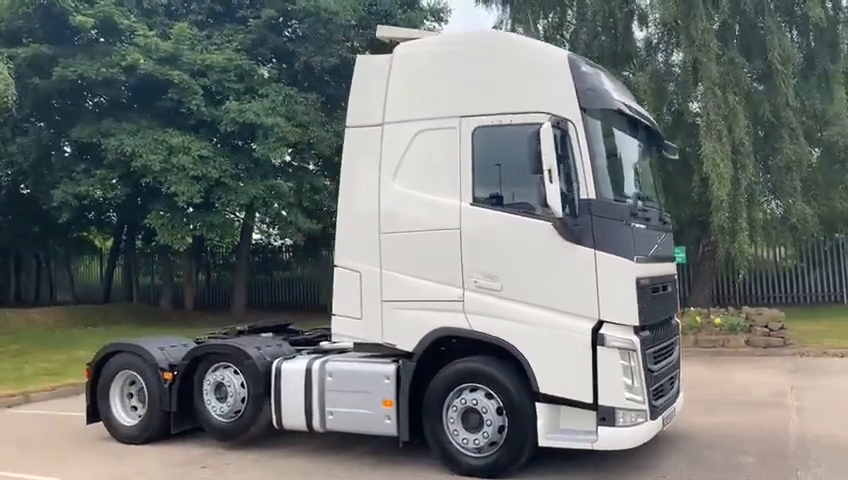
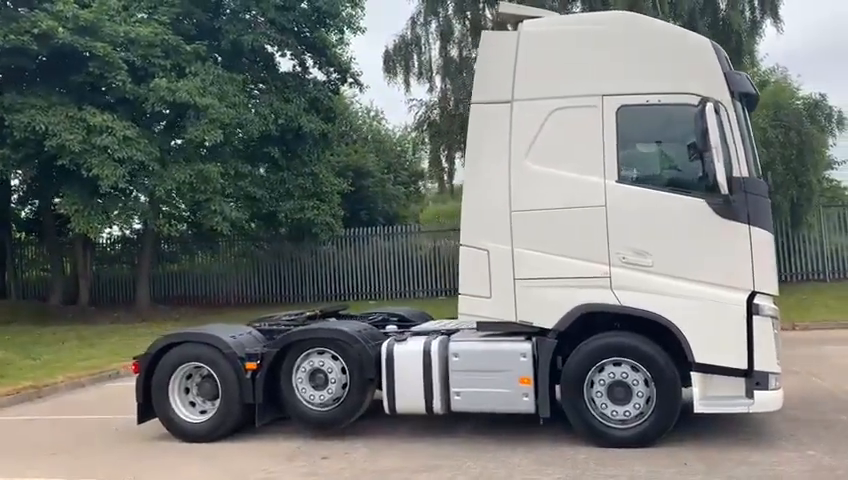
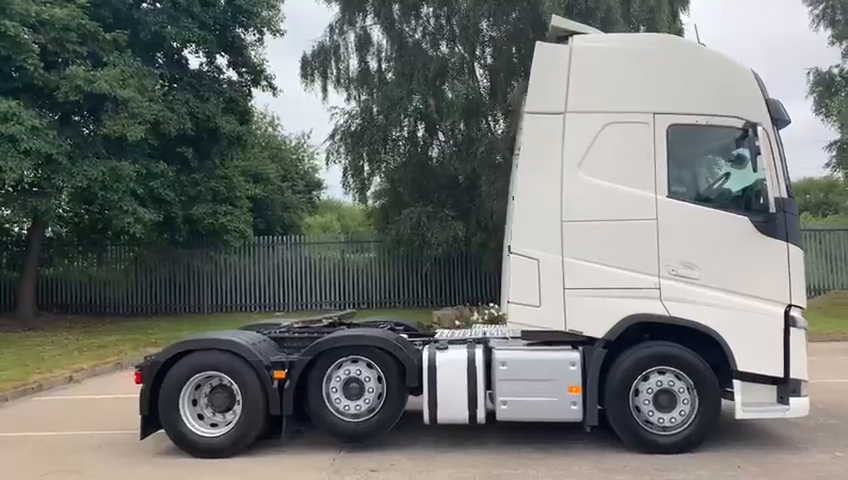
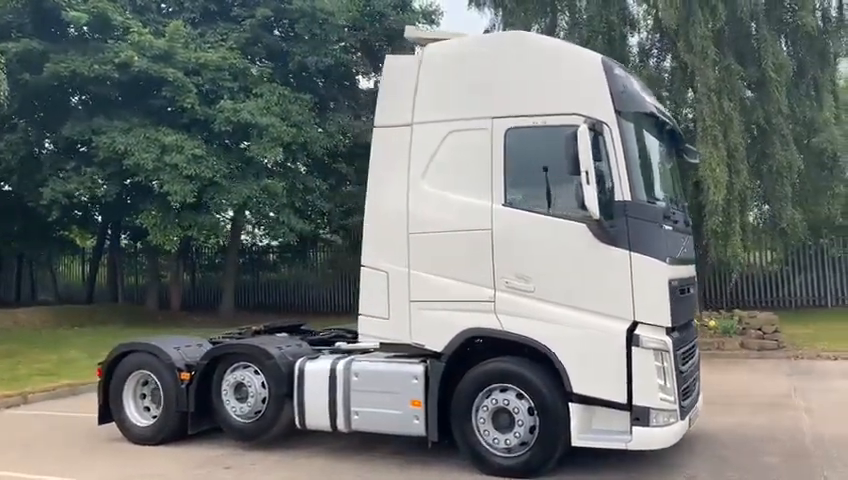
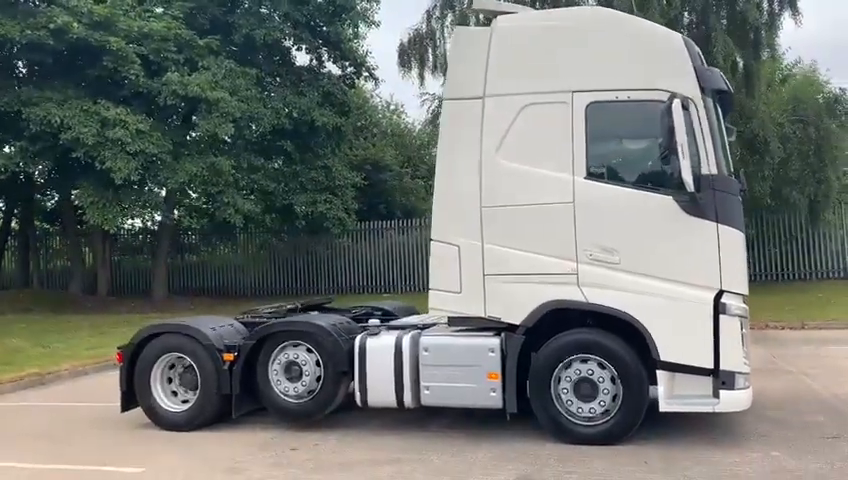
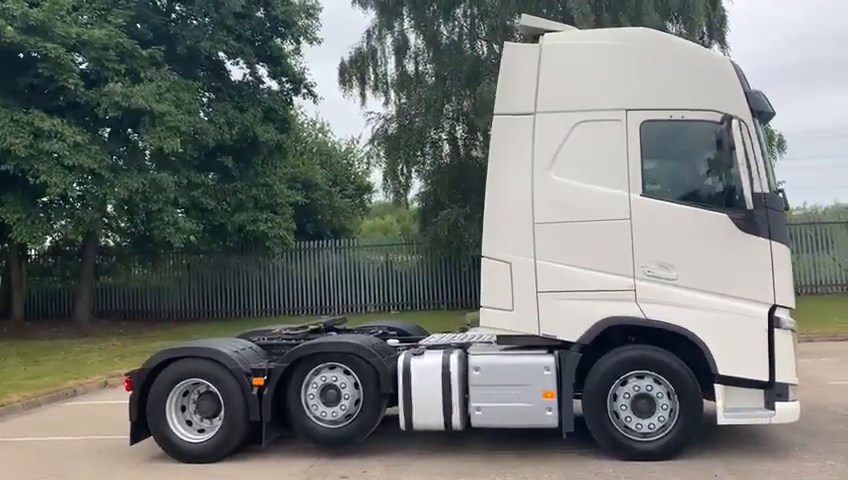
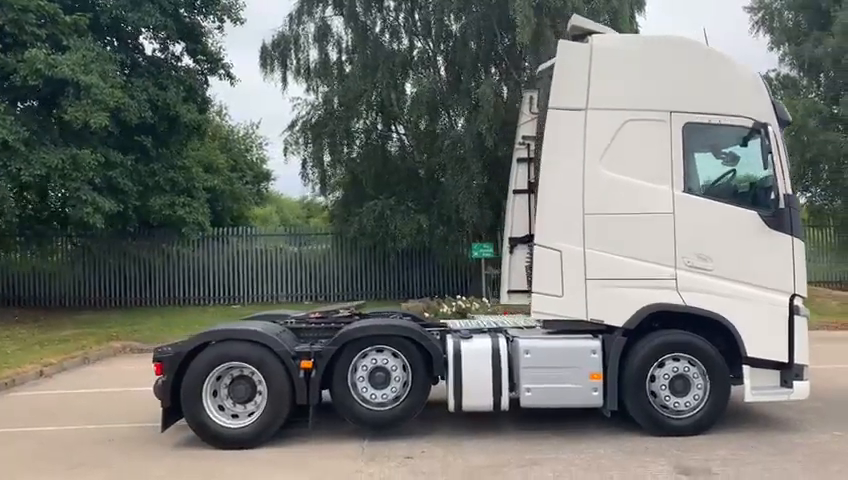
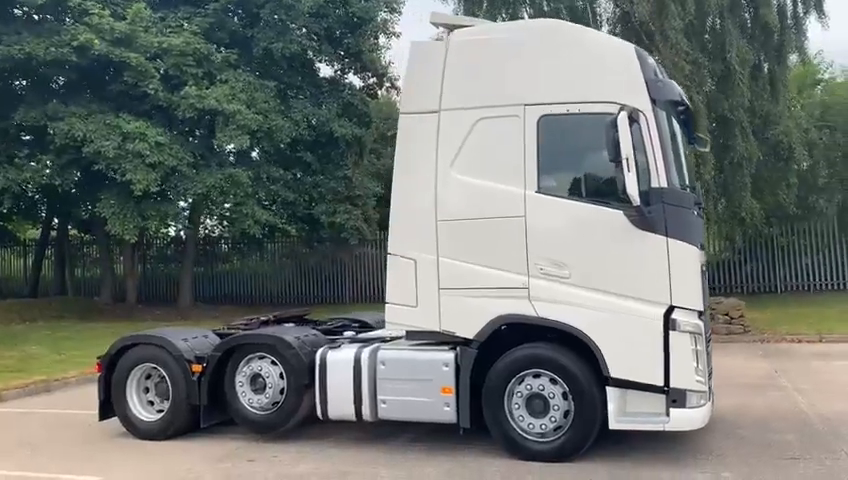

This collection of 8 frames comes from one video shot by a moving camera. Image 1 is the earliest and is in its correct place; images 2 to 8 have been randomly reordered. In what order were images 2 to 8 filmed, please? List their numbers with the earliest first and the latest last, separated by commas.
4, 8, 5, 2, 6, 3, 7
